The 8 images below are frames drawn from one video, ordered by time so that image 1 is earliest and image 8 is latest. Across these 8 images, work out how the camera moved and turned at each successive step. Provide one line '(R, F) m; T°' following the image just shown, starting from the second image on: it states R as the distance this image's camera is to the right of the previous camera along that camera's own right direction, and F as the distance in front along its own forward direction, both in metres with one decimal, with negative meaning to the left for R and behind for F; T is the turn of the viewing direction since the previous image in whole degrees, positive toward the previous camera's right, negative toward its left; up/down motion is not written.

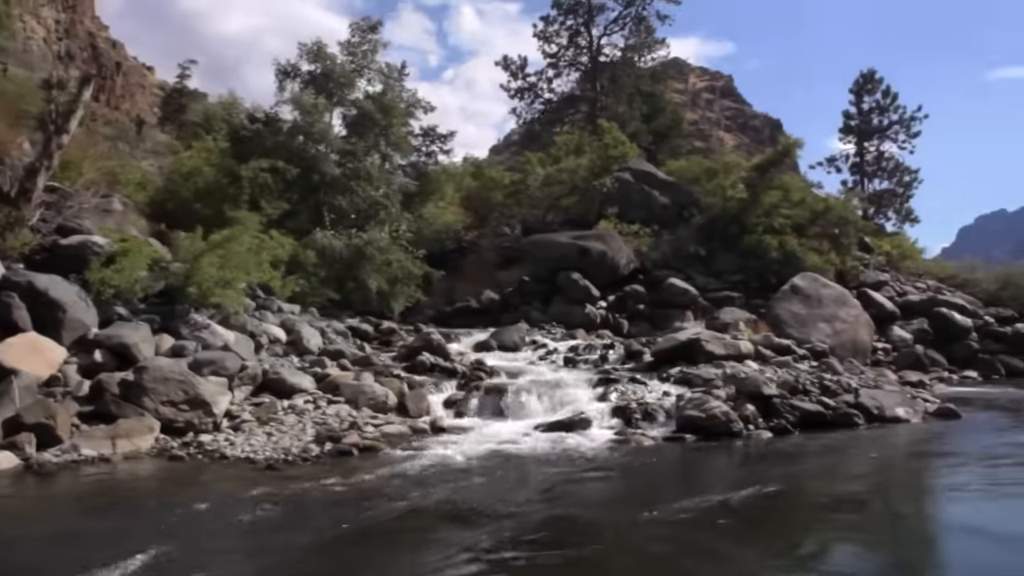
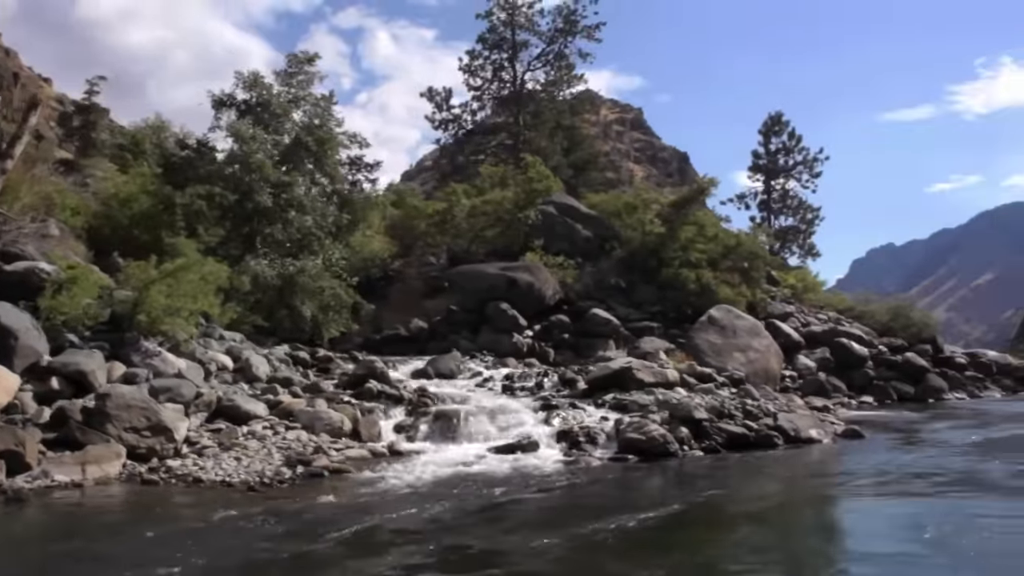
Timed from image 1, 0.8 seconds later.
(-0.6, -0.8) m; +6°
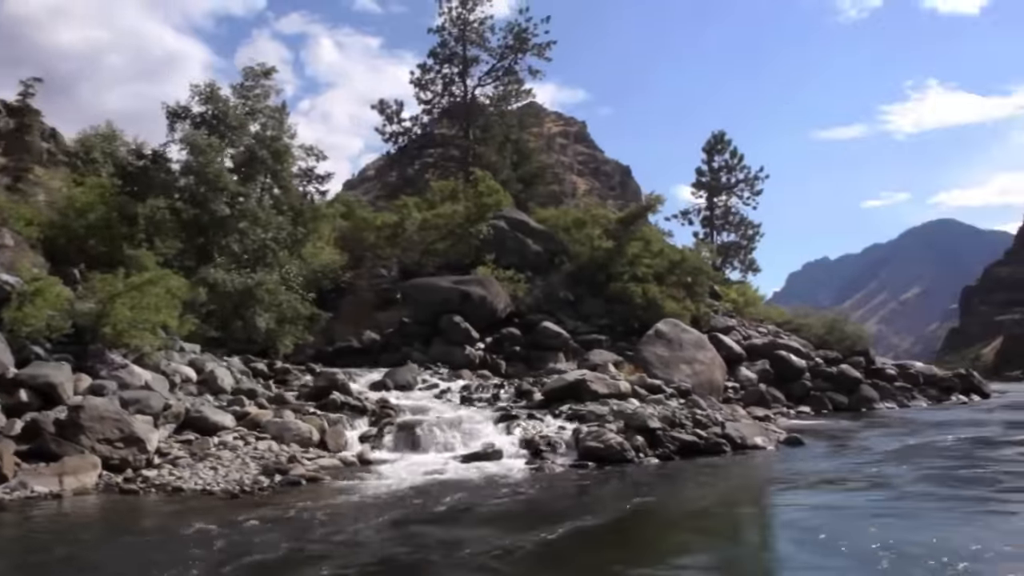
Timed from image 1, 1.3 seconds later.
(-0.3, -0.6) m; +4°
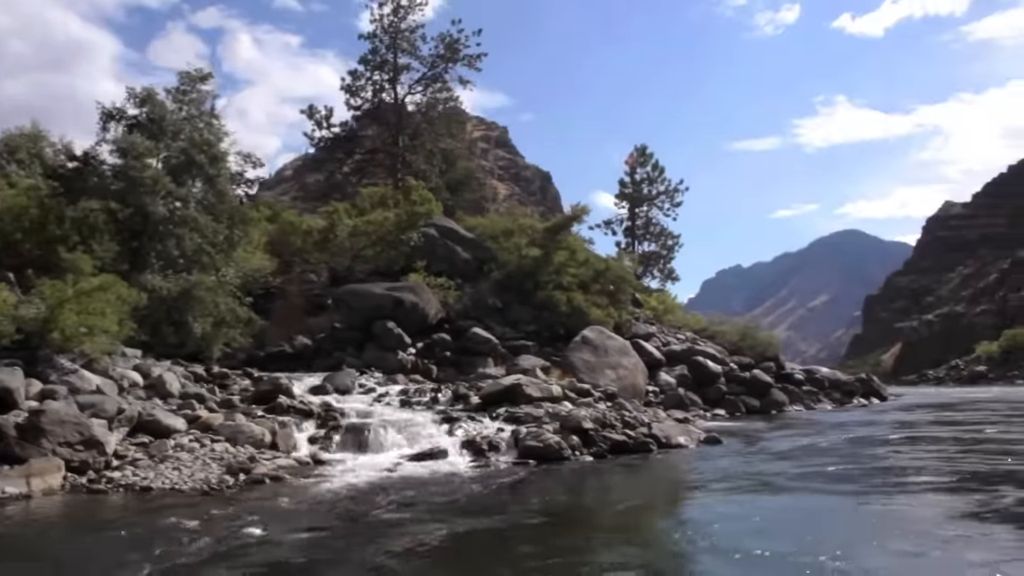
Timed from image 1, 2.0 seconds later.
(-0.4, -0.9) m; +5°
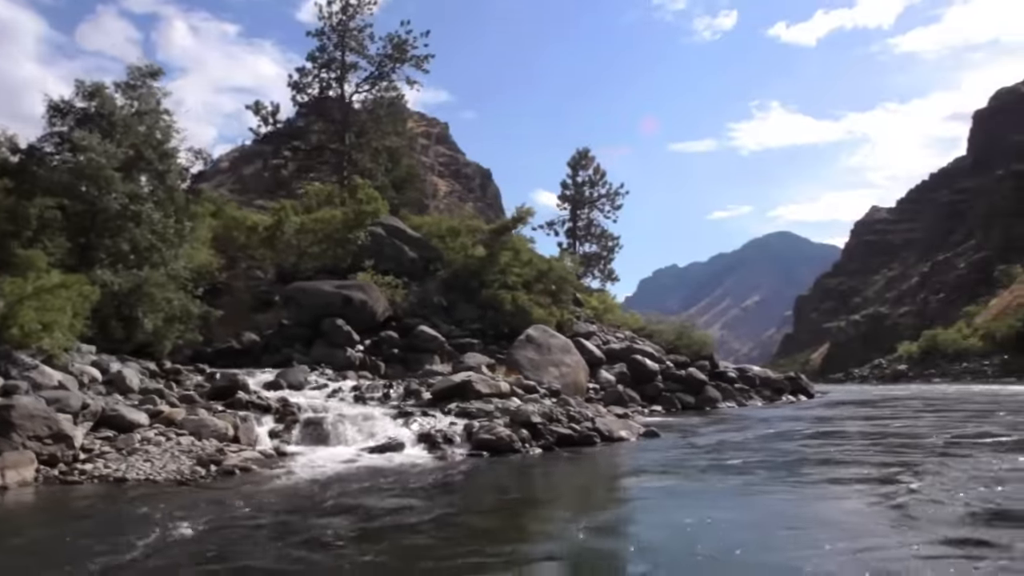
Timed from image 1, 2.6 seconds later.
(-0.2, -0.8) m; +4°
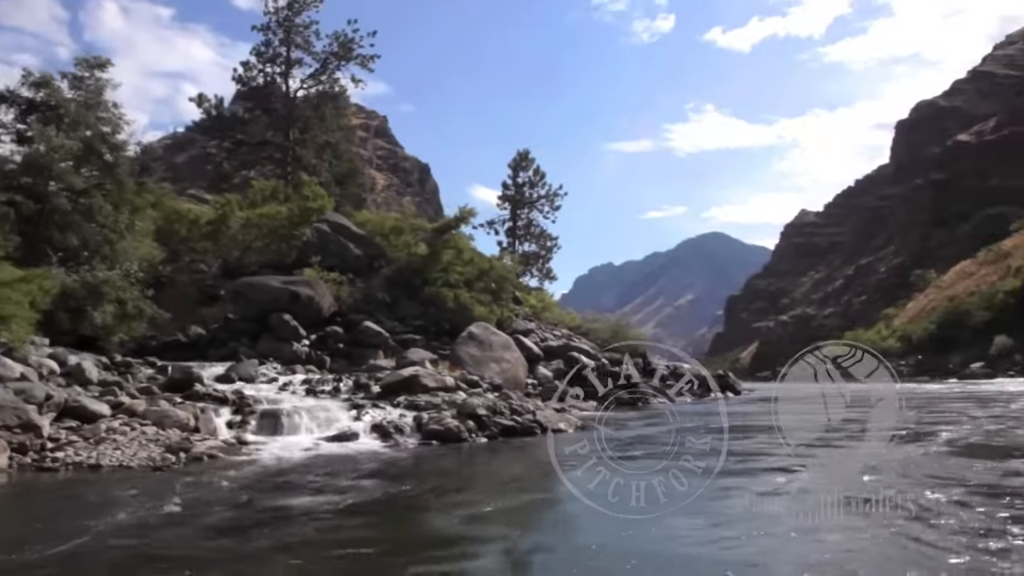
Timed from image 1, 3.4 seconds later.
(-0.2, -1.1) m; +4°
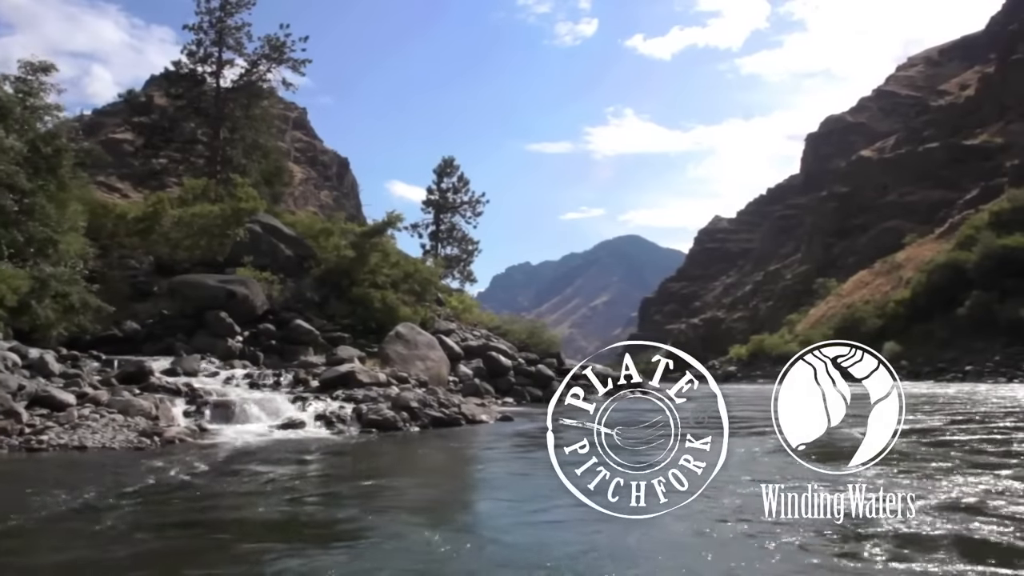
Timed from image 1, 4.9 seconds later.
(-0.3, -2.2) m; +5°
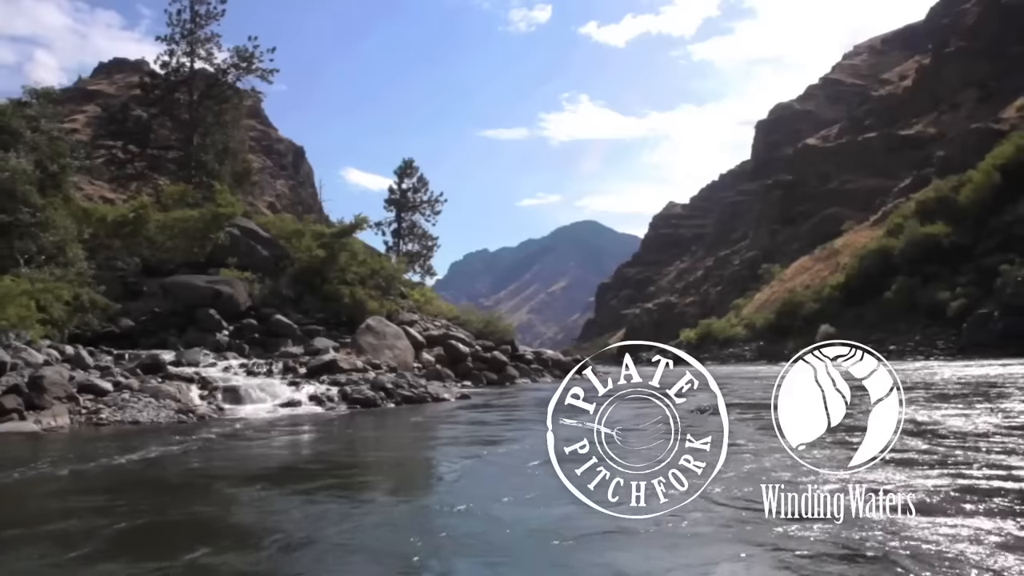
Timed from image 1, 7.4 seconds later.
(+0.1, -4.1) m; +3°
